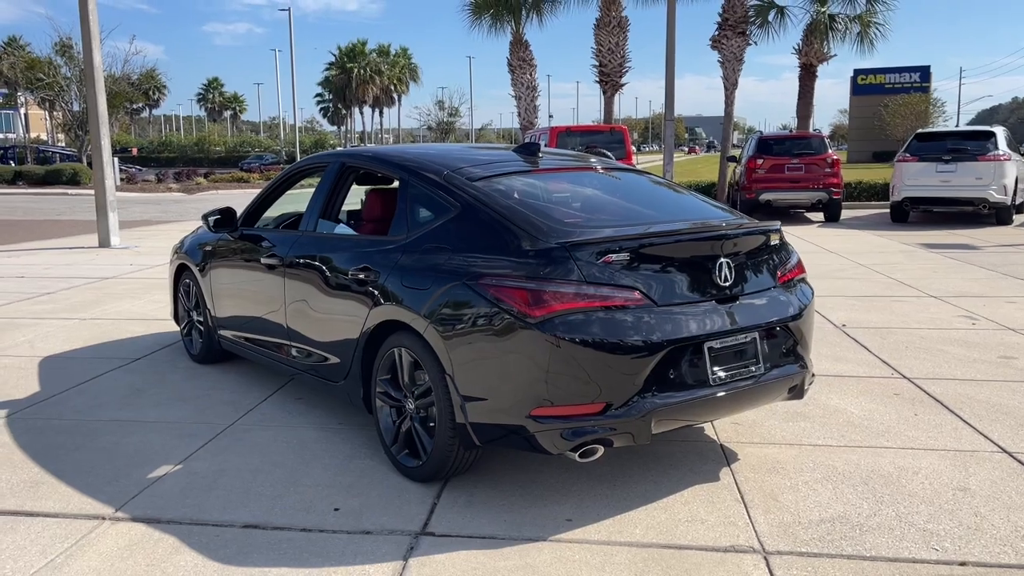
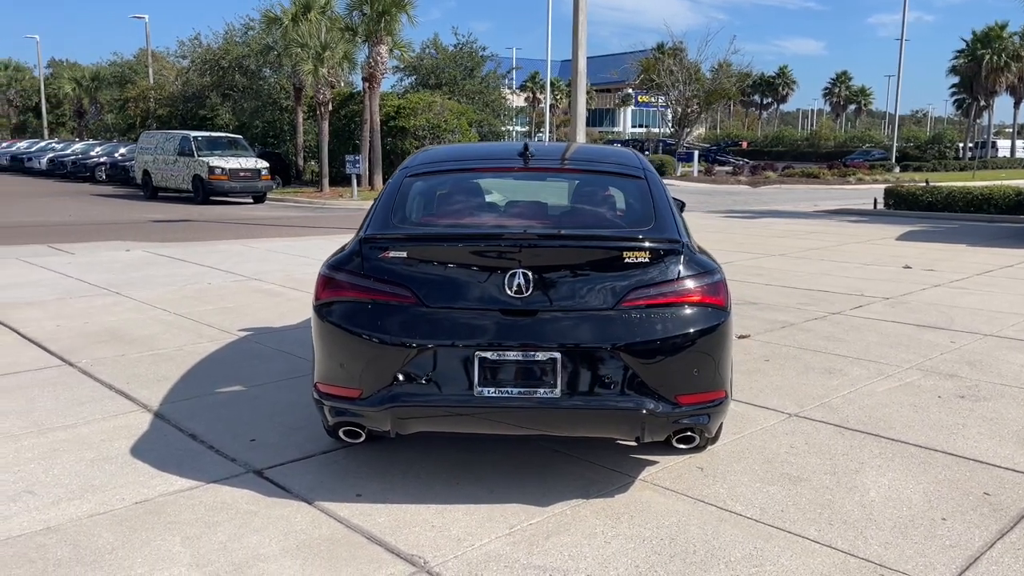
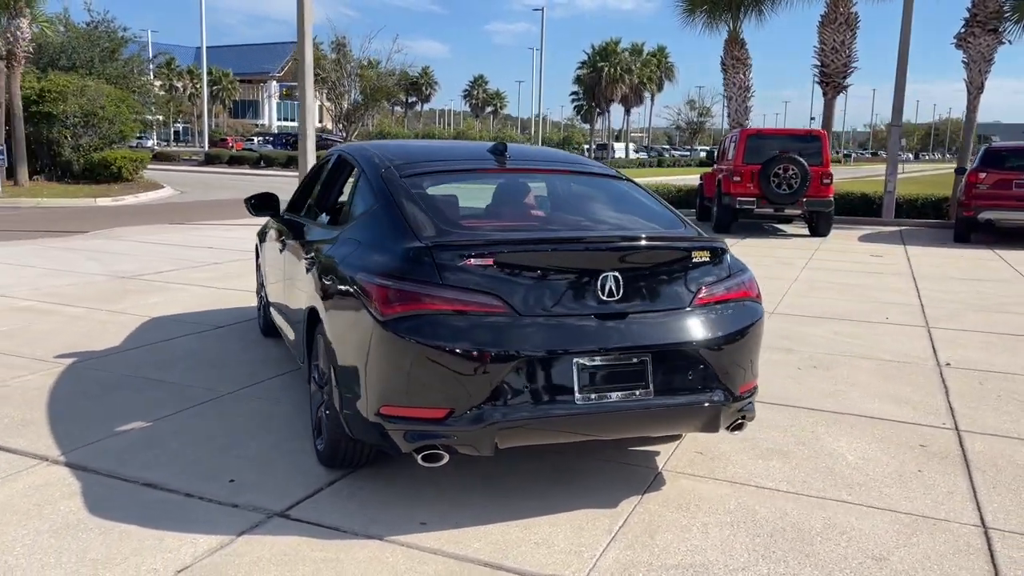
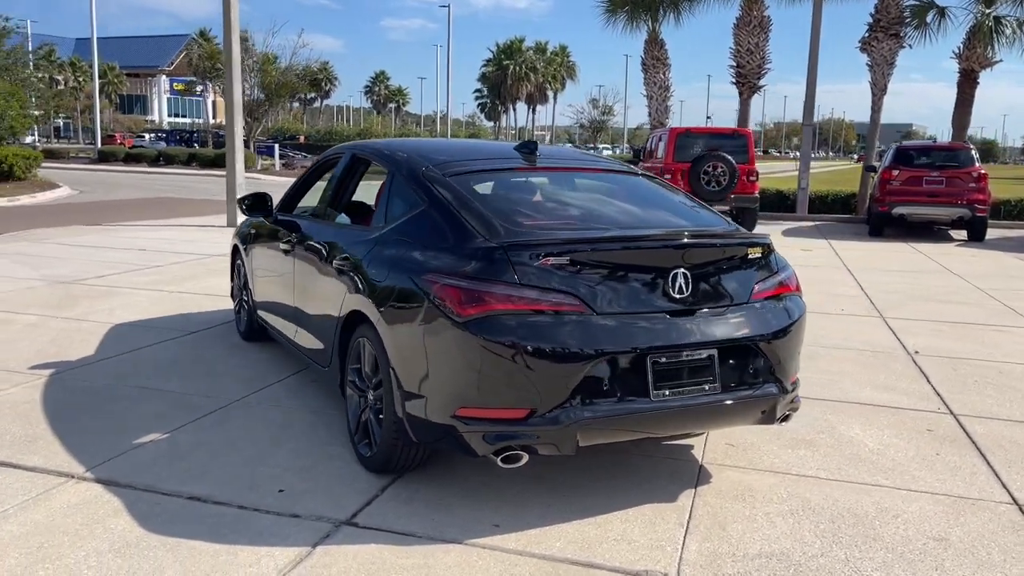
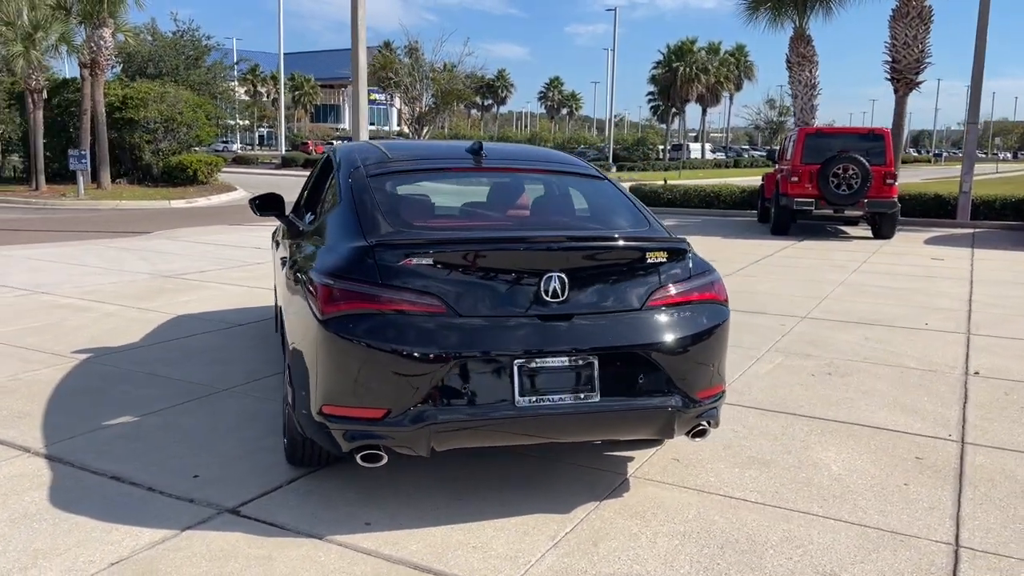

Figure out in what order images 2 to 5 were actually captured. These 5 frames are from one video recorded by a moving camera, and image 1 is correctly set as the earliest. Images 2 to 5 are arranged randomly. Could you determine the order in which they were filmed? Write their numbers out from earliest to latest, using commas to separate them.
4, 3, 5, 2
